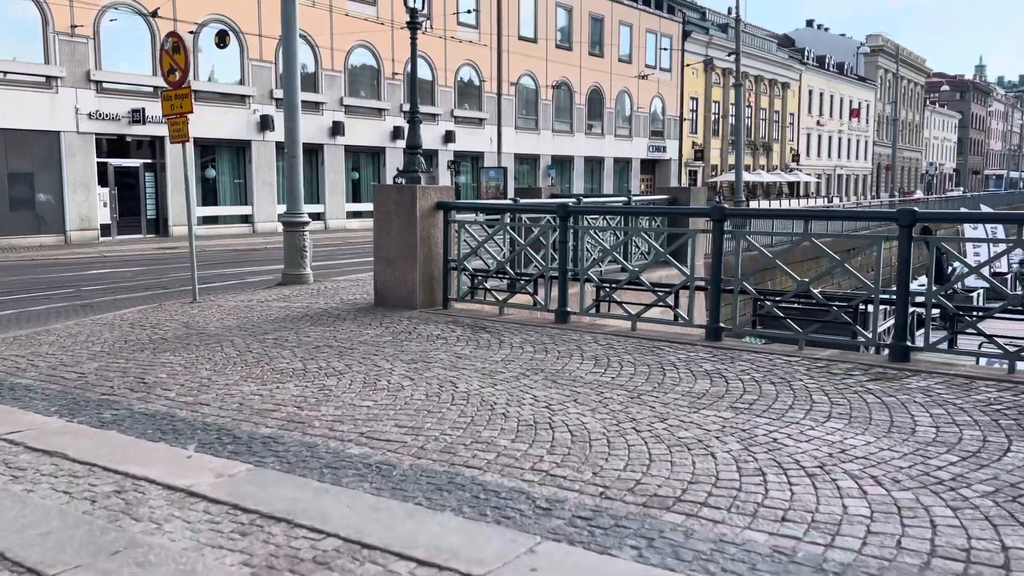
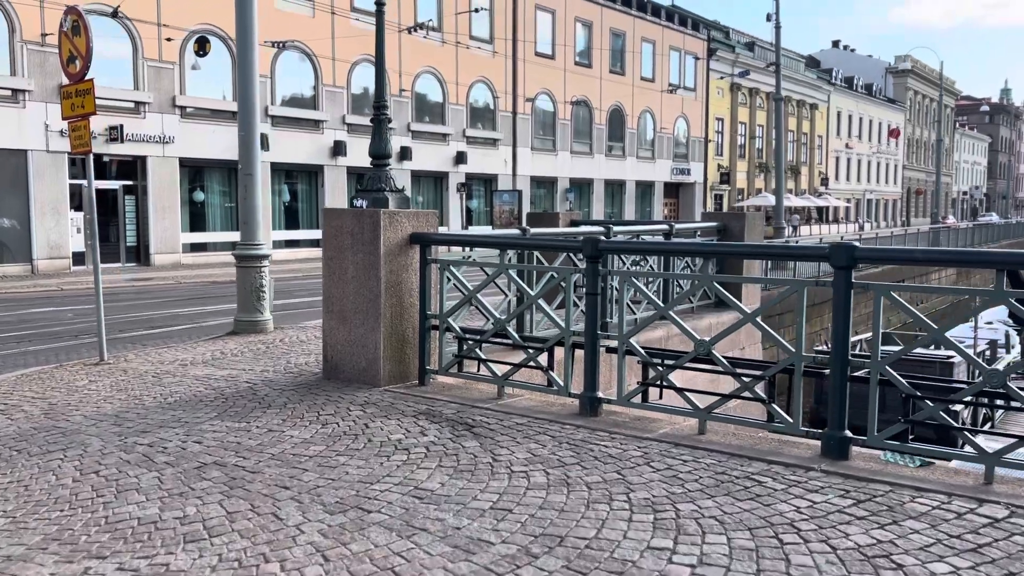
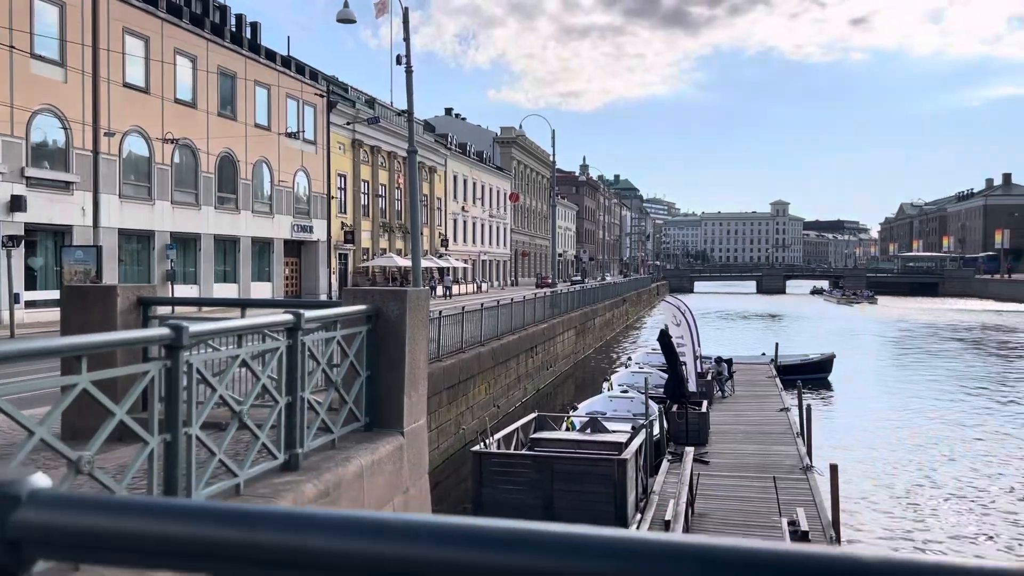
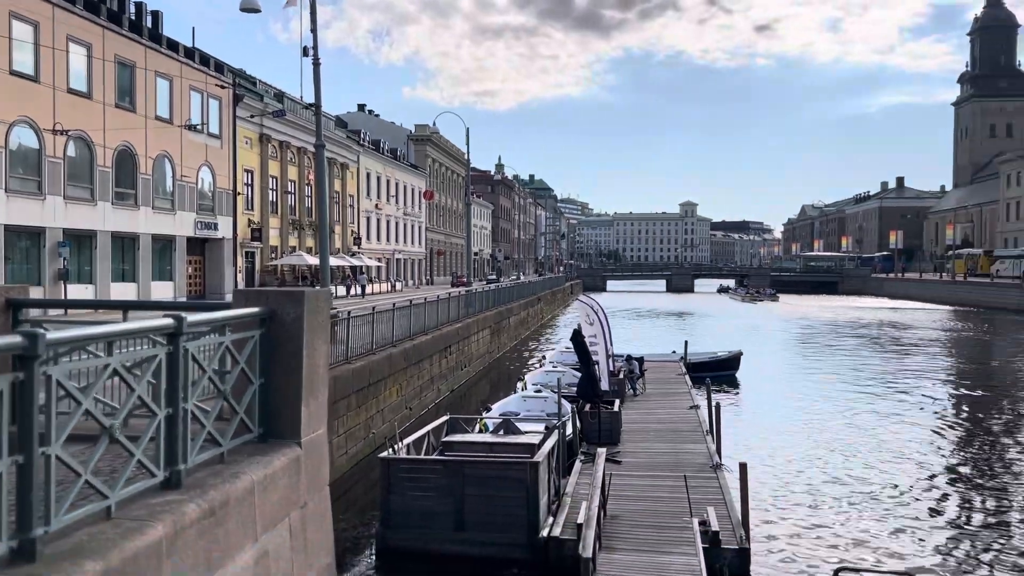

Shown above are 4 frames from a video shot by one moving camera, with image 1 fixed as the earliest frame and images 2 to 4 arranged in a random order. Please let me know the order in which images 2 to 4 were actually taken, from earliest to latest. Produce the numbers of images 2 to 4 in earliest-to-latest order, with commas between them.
2, 3, 4
